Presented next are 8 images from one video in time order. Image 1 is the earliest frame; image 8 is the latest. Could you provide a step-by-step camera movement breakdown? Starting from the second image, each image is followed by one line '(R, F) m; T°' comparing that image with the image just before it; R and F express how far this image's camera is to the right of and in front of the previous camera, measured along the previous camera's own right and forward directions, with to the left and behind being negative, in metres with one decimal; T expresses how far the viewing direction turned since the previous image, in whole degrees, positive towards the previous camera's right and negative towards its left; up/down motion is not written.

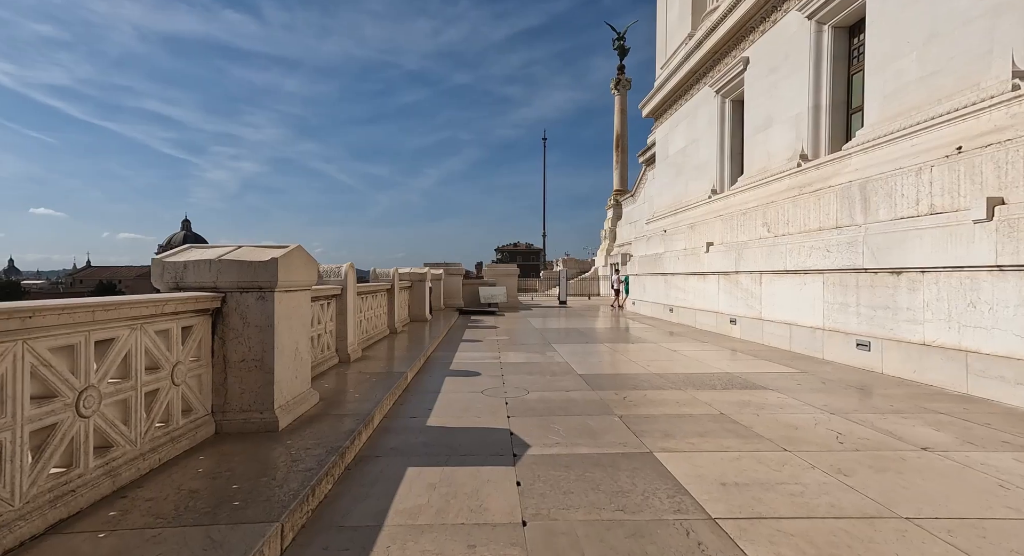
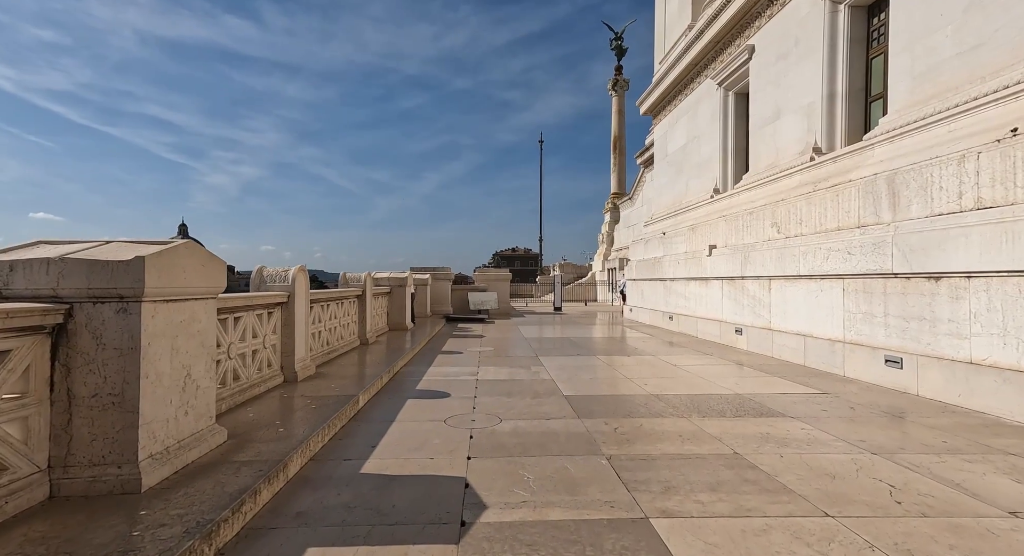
(+0.3, +0.9) m; 0°
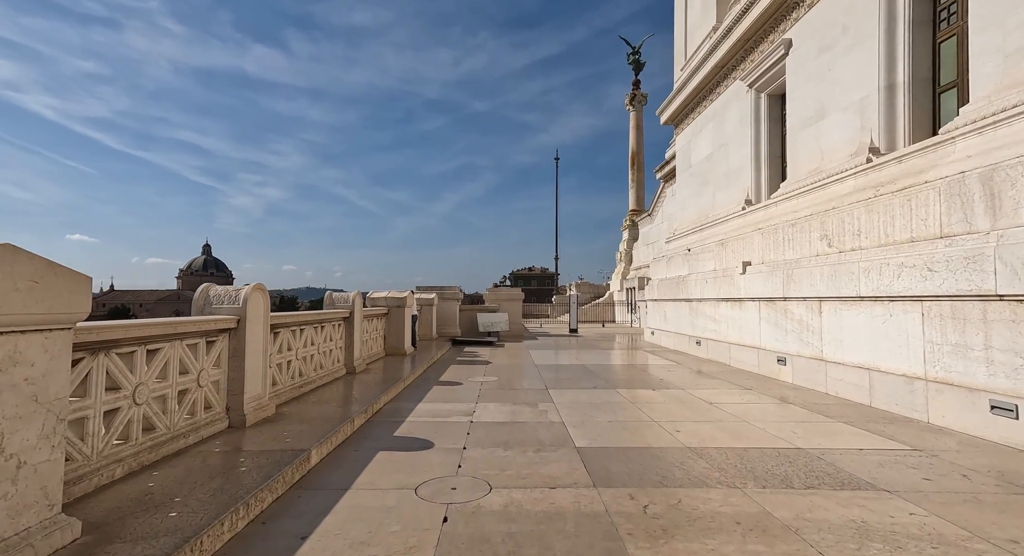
(+0.2, +1.1) m; -2°
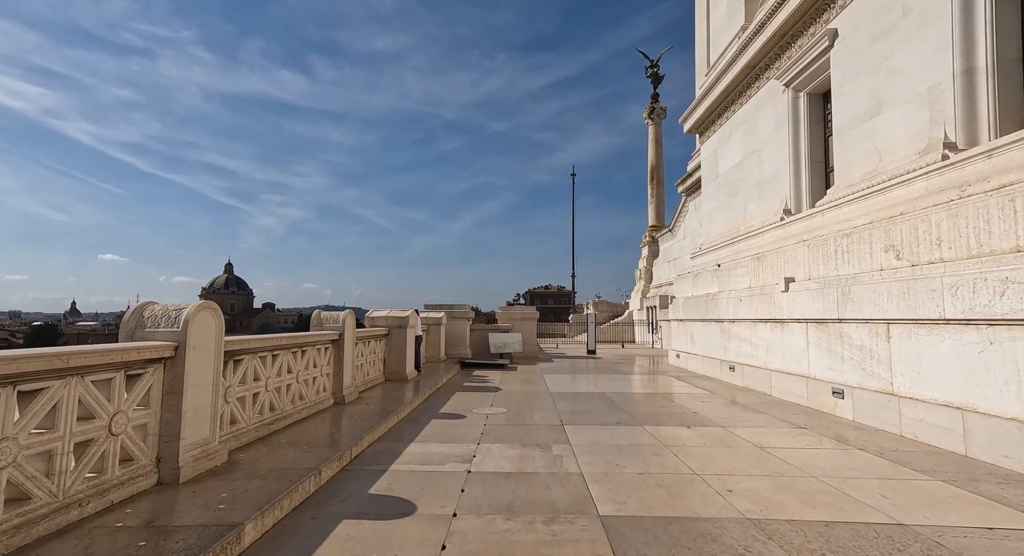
(+0.1, +1.0) m; -2°
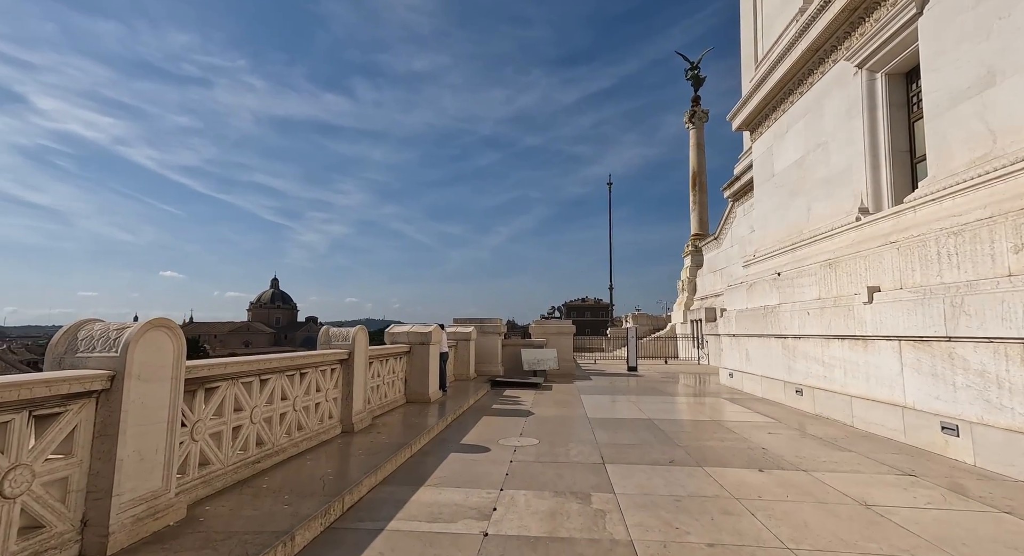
(+0.1, +0.9) m; -4°
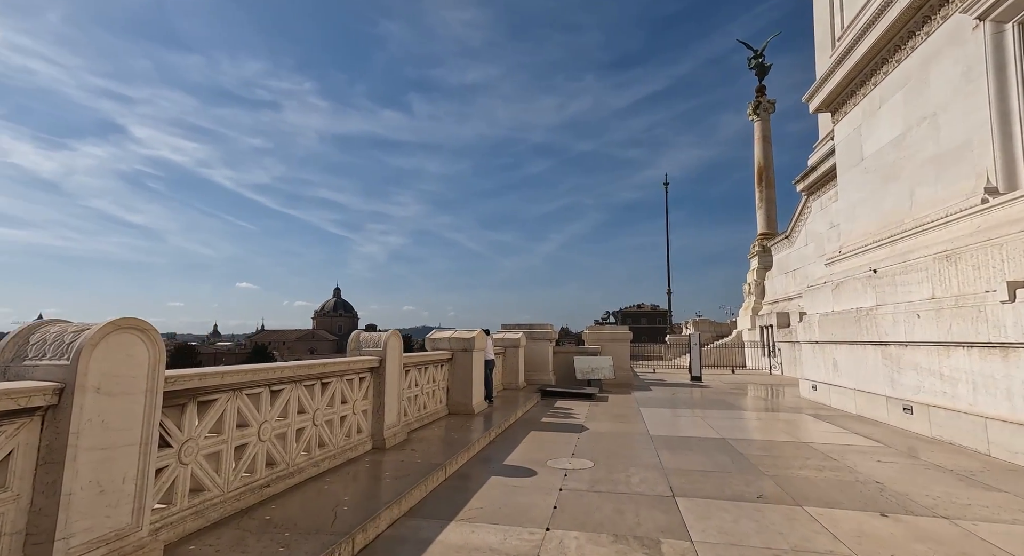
(+0.1, +0.8) m; -7°
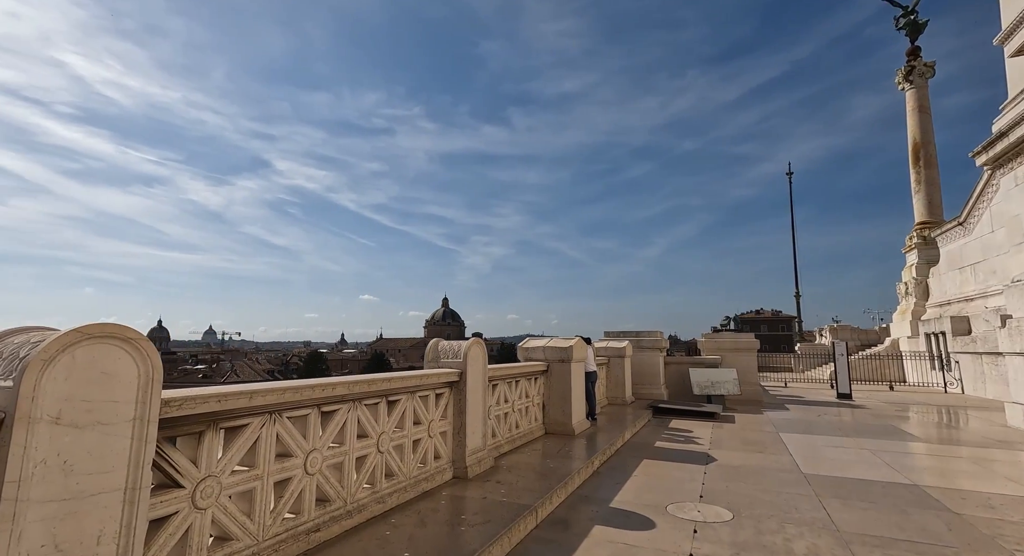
(0.0, +1.0) m; -12°
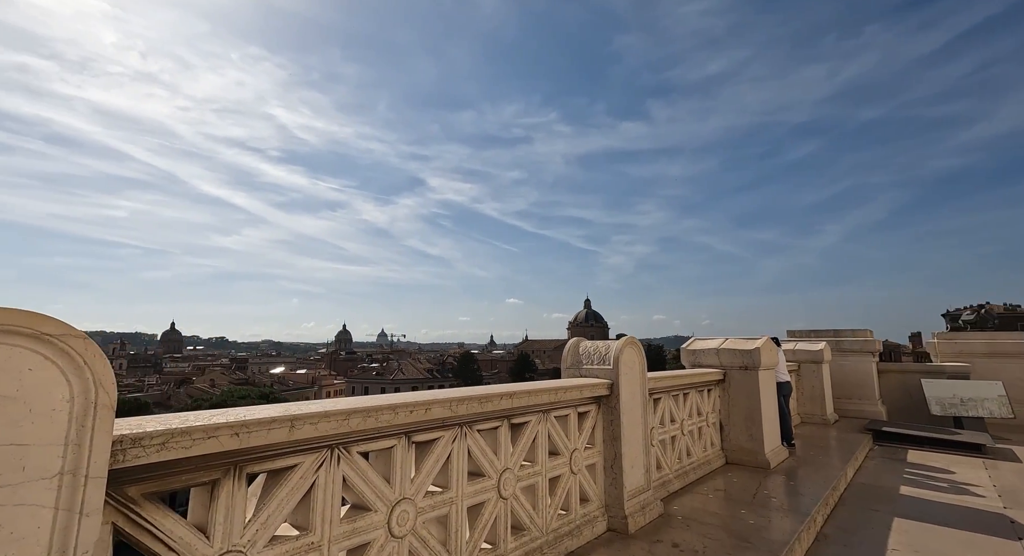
(-0.2, +1.3) m; -17°
